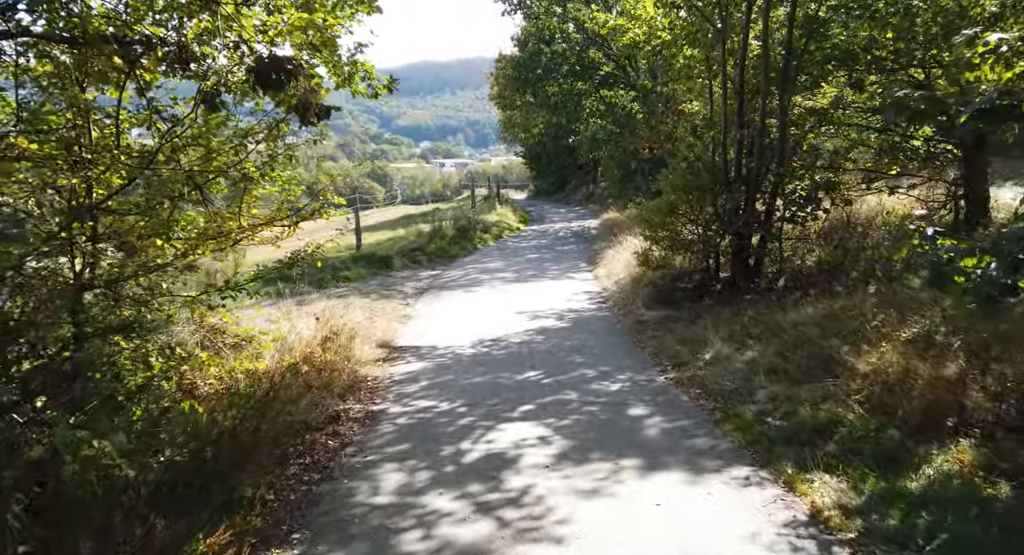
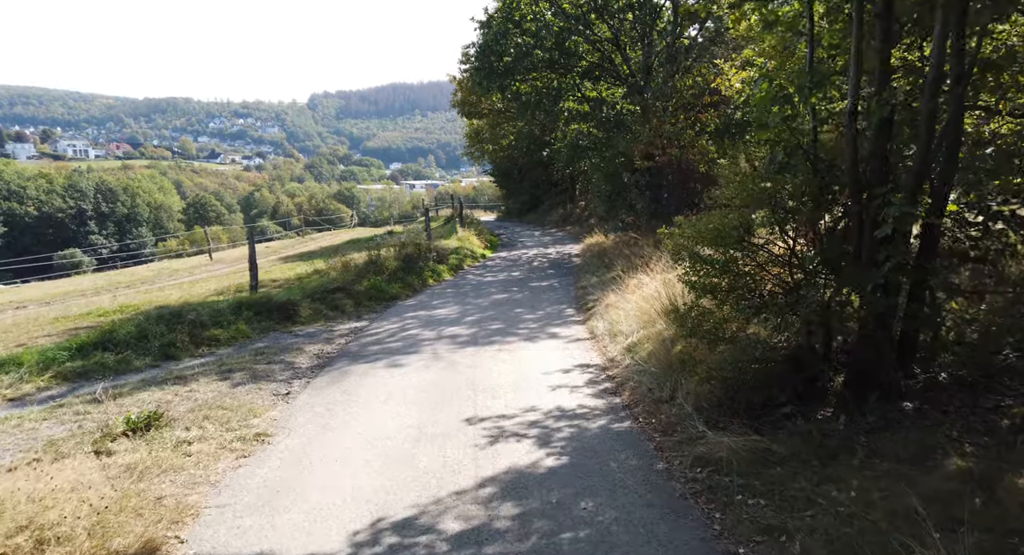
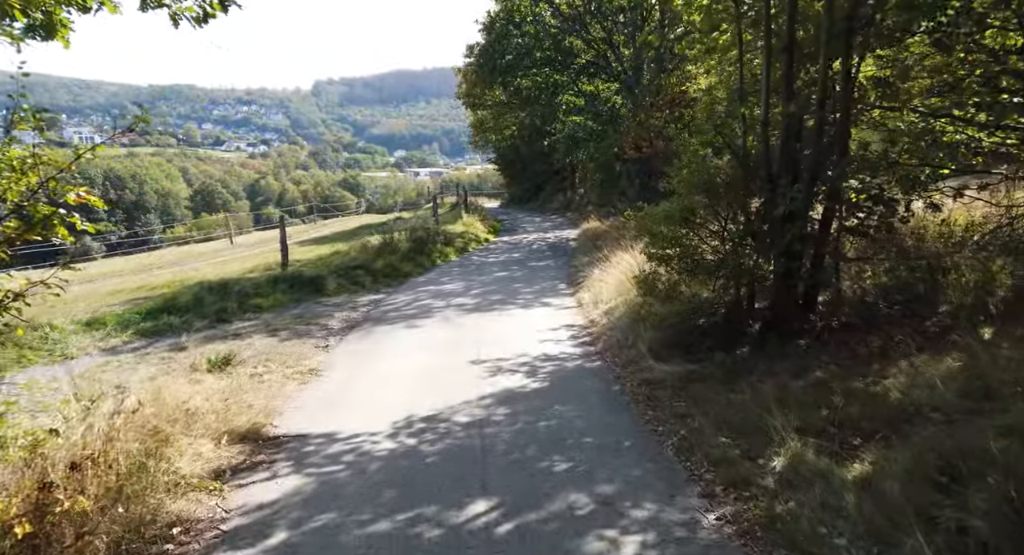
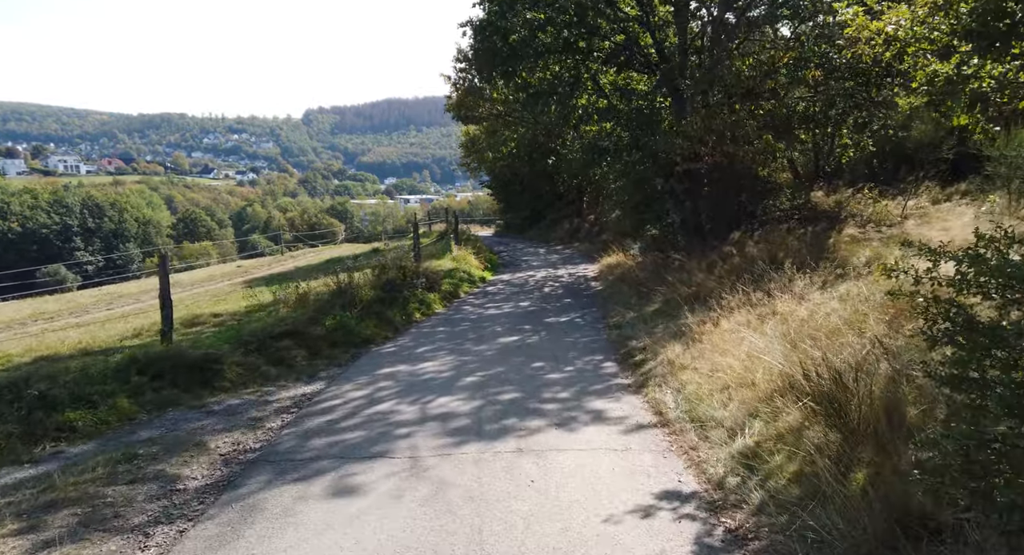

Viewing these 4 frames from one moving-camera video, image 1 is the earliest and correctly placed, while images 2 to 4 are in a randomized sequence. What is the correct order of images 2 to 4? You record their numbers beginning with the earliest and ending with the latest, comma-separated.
3, 2, 4
